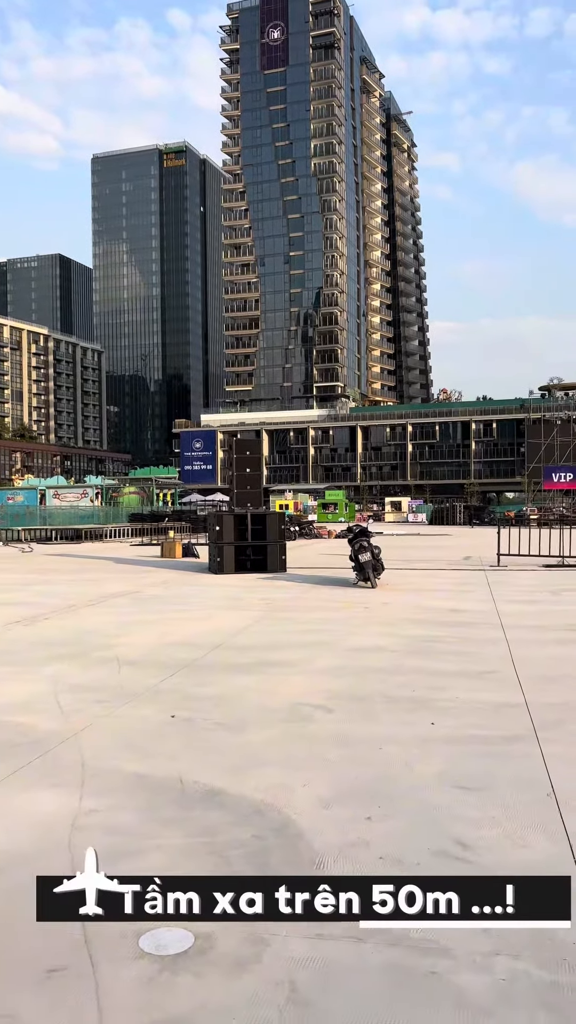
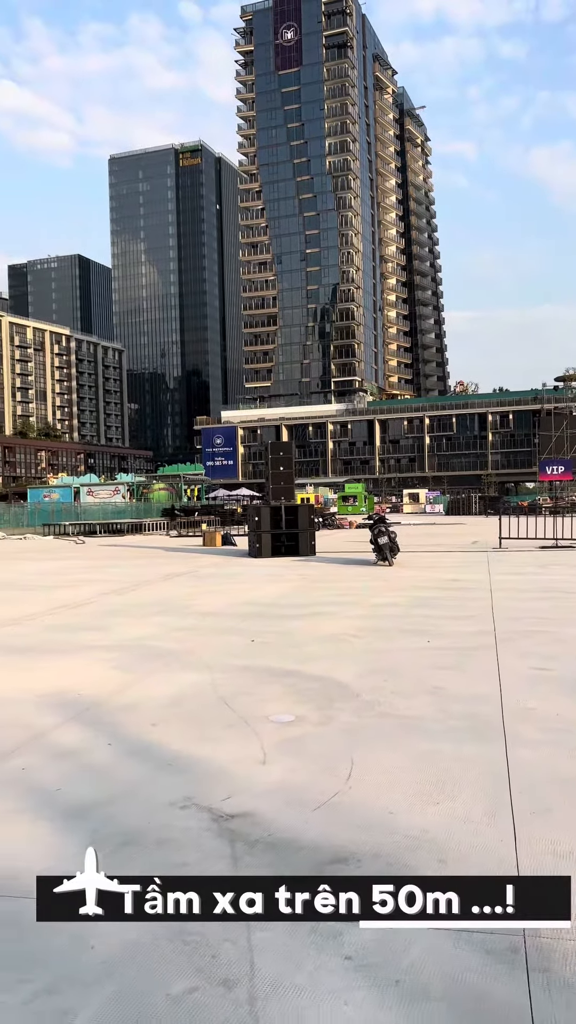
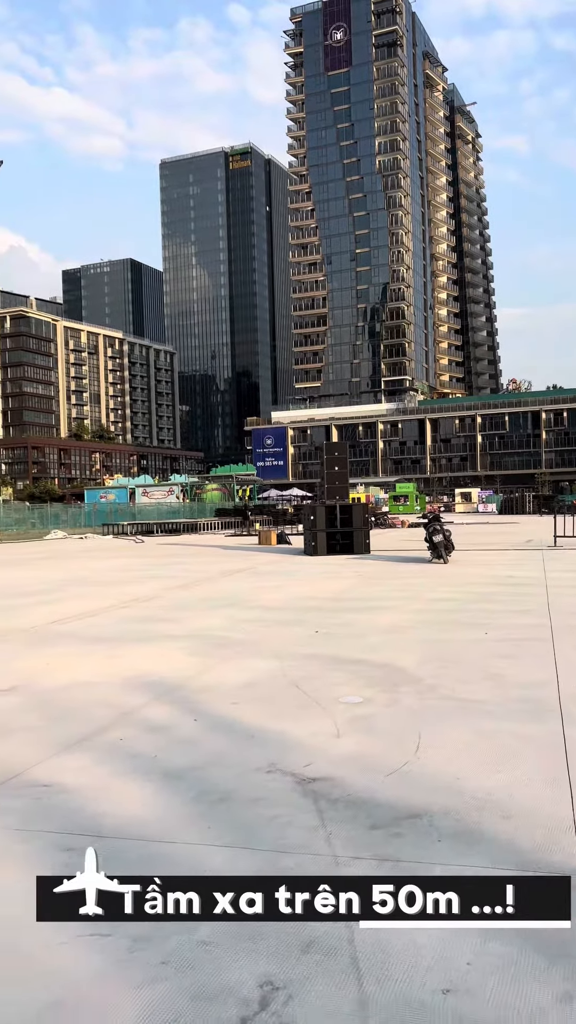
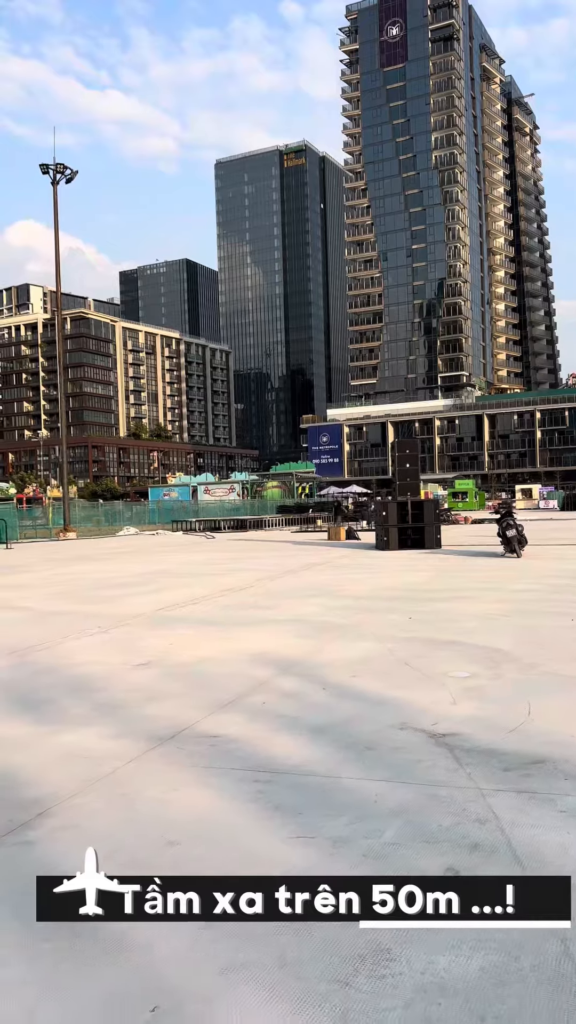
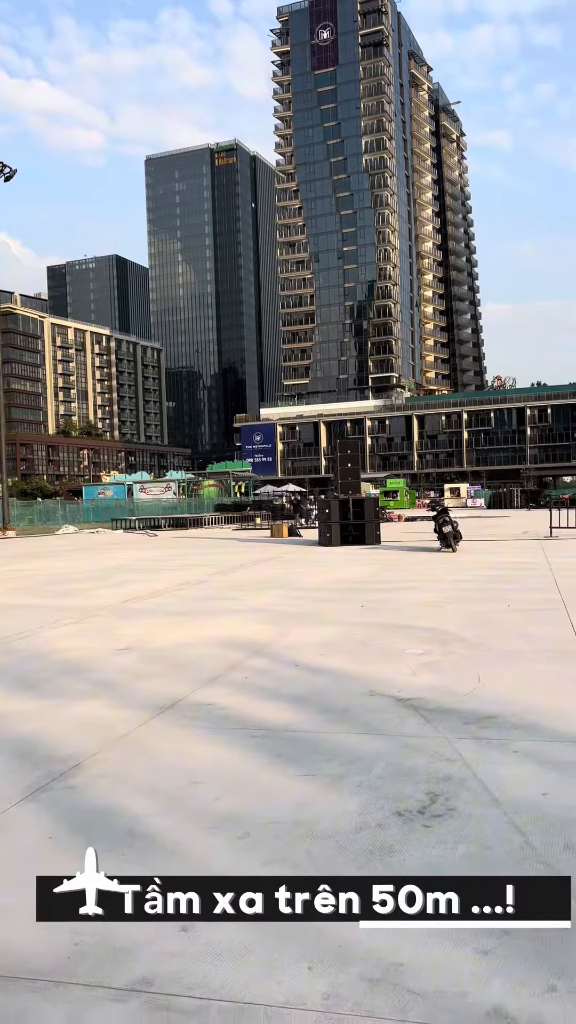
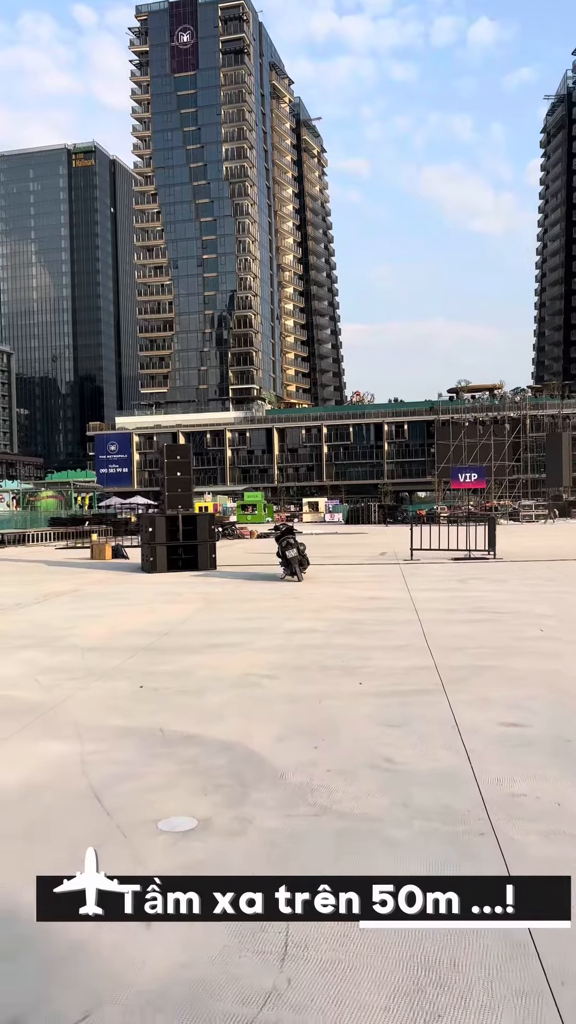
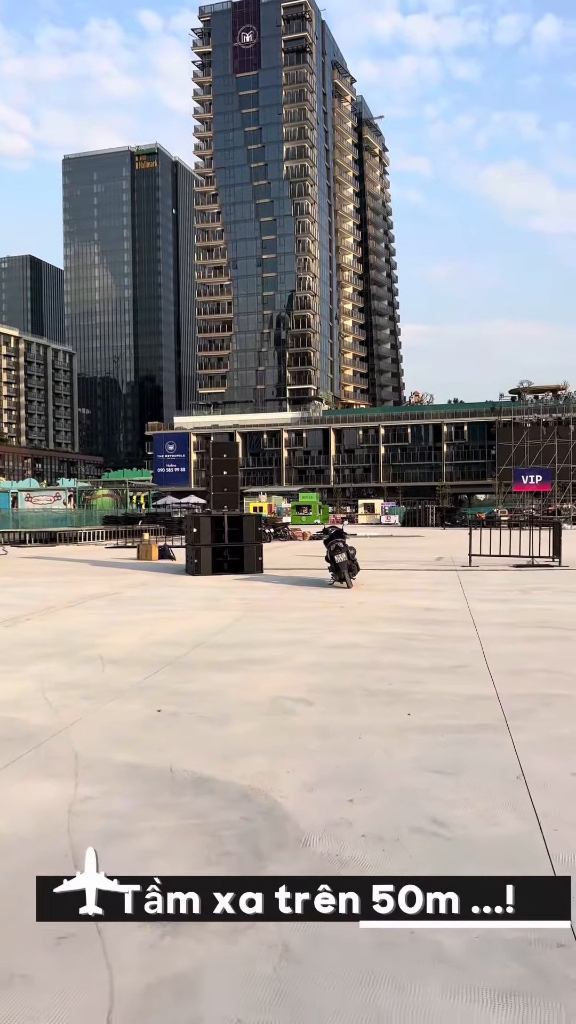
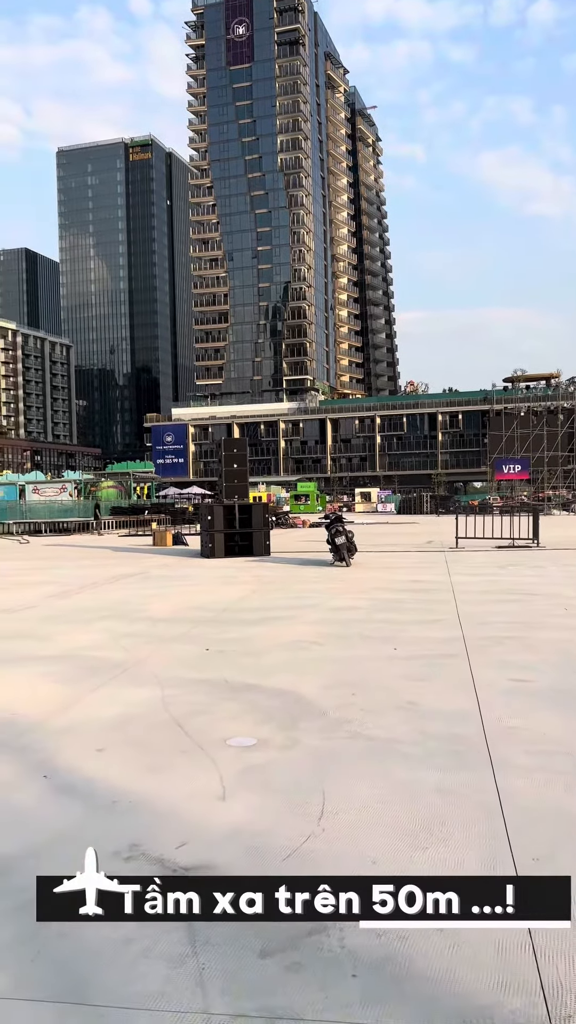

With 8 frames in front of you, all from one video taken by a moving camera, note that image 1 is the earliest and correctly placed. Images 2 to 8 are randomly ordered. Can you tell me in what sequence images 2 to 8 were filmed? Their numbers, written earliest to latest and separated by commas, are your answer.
7, 6, 8, 2, 3, 4, 5
